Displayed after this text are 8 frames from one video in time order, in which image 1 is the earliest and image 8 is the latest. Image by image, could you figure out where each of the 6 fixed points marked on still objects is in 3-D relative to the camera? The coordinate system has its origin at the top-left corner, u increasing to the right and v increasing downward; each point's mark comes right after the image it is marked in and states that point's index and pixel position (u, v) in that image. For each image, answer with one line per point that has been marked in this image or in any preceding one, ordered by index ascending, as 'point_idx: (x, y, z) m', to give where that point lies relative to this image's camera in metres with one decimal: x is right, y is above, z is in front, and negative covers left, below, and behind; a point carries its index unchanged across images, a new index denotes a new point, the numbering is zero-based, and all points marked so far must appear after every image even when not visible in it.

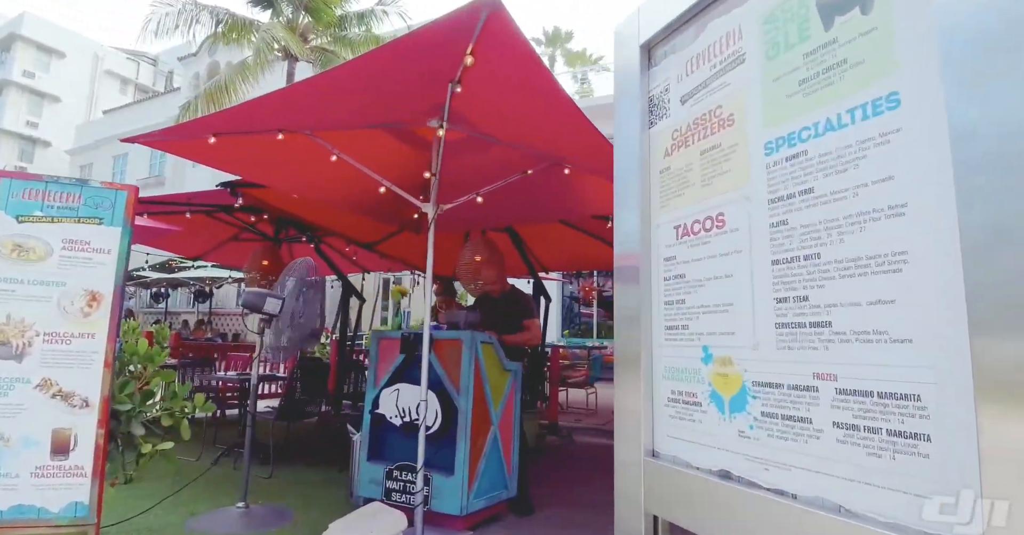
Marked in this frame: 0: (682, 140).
0: (+0.4, +0.3, +1.3) m
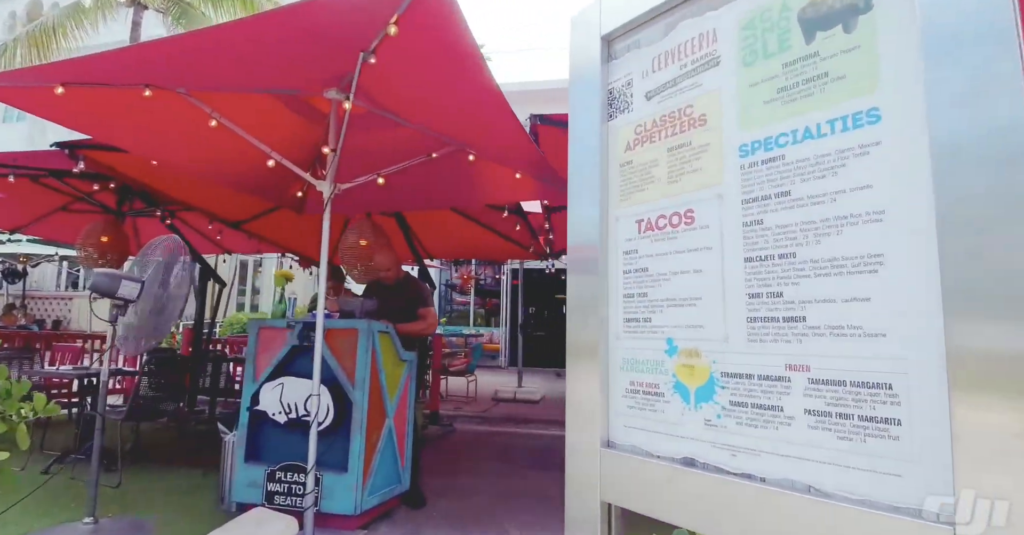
0: (+0.3, +0.3, +1.3) m
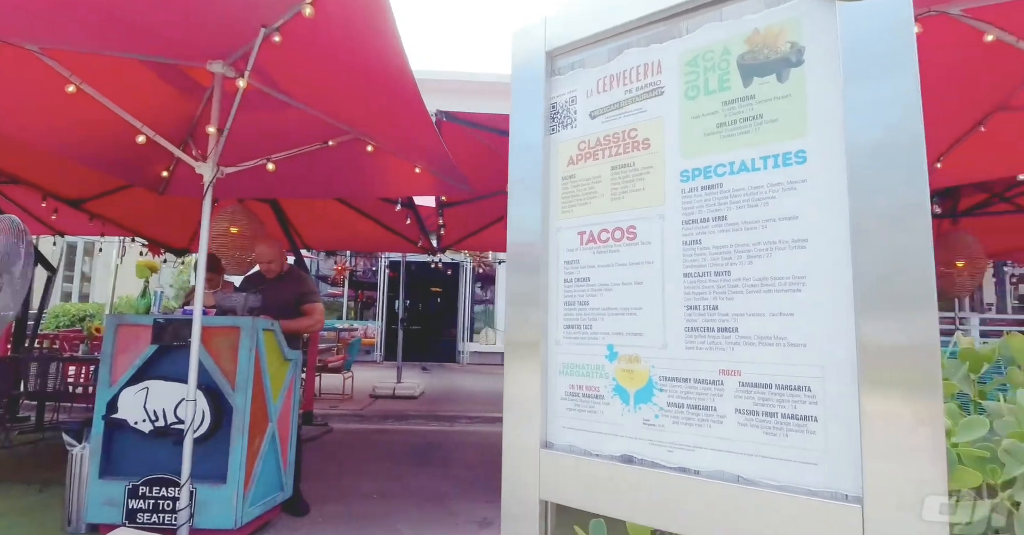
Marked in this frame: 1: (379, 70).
0: (+0.2, +0.3, +1.4) m
1: (-0.6, +0.9, +2.7) m
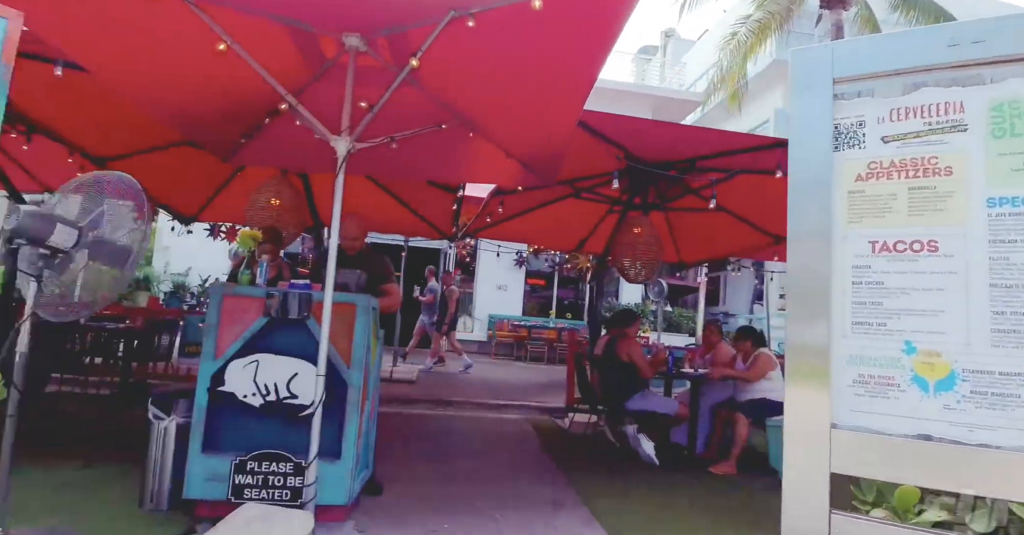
0: (+1.1, +0.3, +1.6) m
1: (+0.2, +1.0, +2.8) m
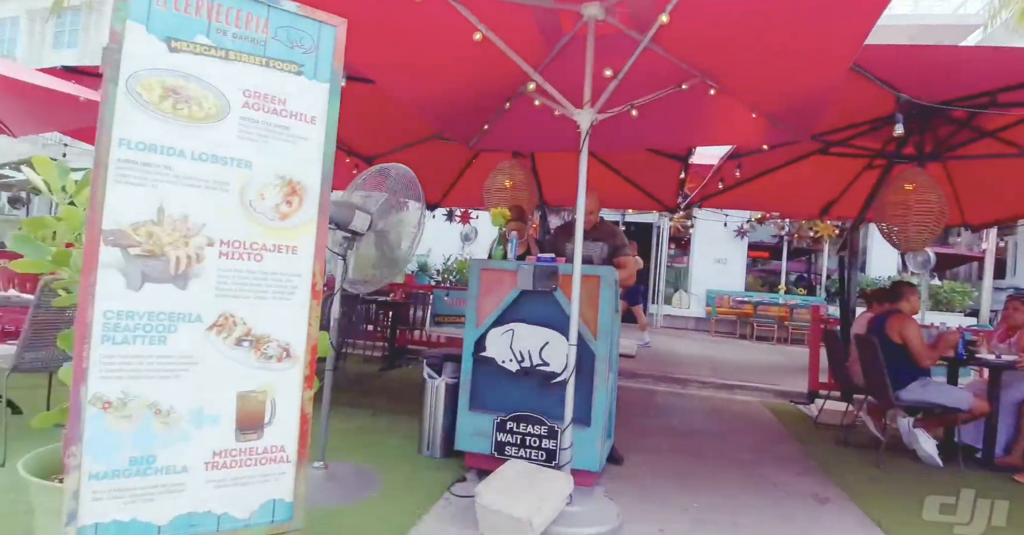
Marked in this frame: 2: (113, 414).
0: (+1.8, +0.4, +1.0) m
1: (+1.4, +1.2, +2.4) m
2: (-1.0, -0.4, +1.3) m
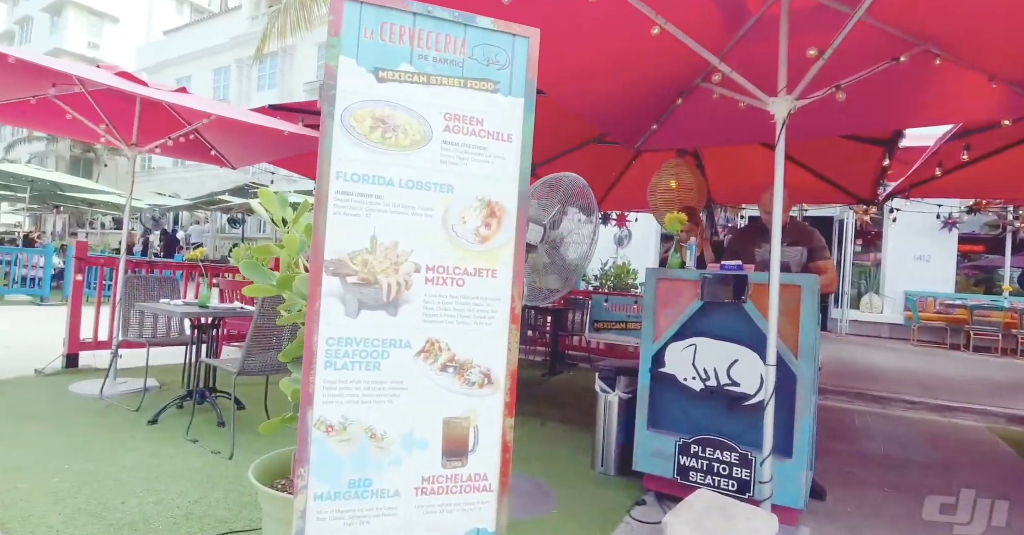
0: (+2.1, +0.4, +0.3) m
1: (+2.1, +1.1, +1.8) m
2: (-0.4, -0.4, +1.3) m
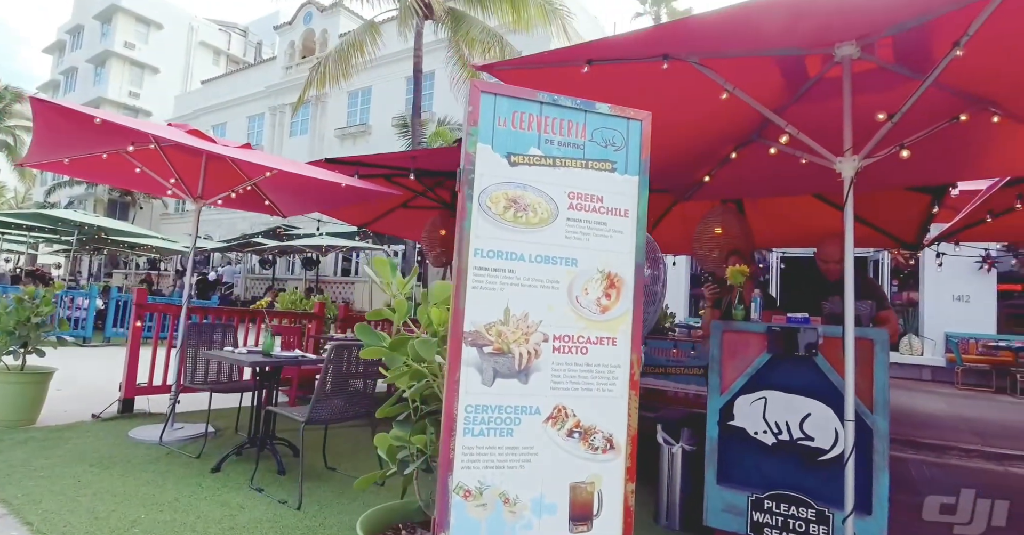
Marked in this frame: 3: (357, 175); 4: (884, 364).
0: (+2.4, +0.3, +0.3) m
1: (+2.4, +0.9, +1.9) m
2: (-0.1, -0.6, +1.4) m
3: (-1.7, +1.0, +5.8) m
4: (+1.9, -0.5, +2.8) m
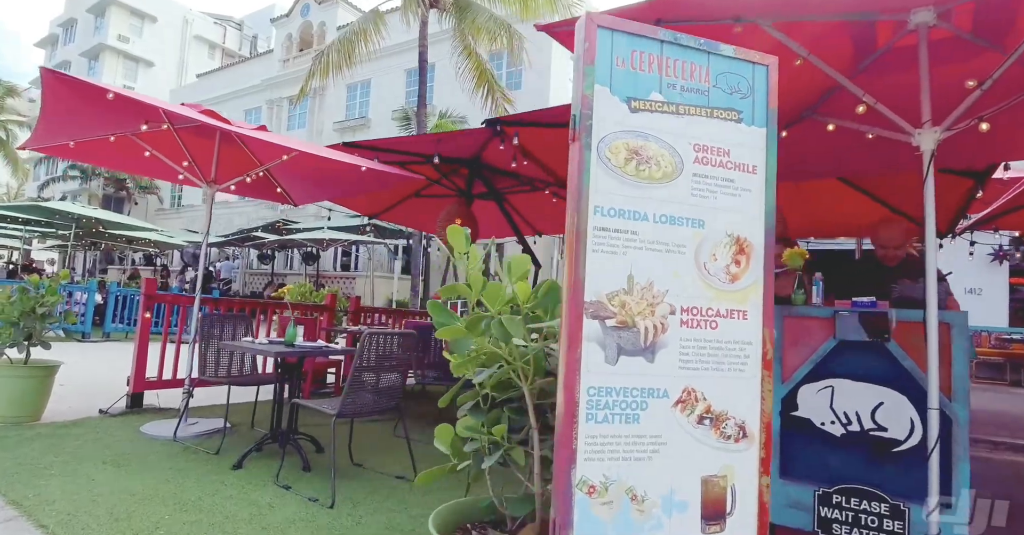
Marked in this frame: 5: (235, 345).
0: (+2.7, +0.4, +0.2) m
1: (+2.7, +1.0, +1.7) m
2: (+0.2, -0.5, +1.2) m
3: (-1.4, +1.1, +5.6) m
4: (+2.2, -0.4, +2.6) m
5: (-2.2, -0.6, +4.2) m
